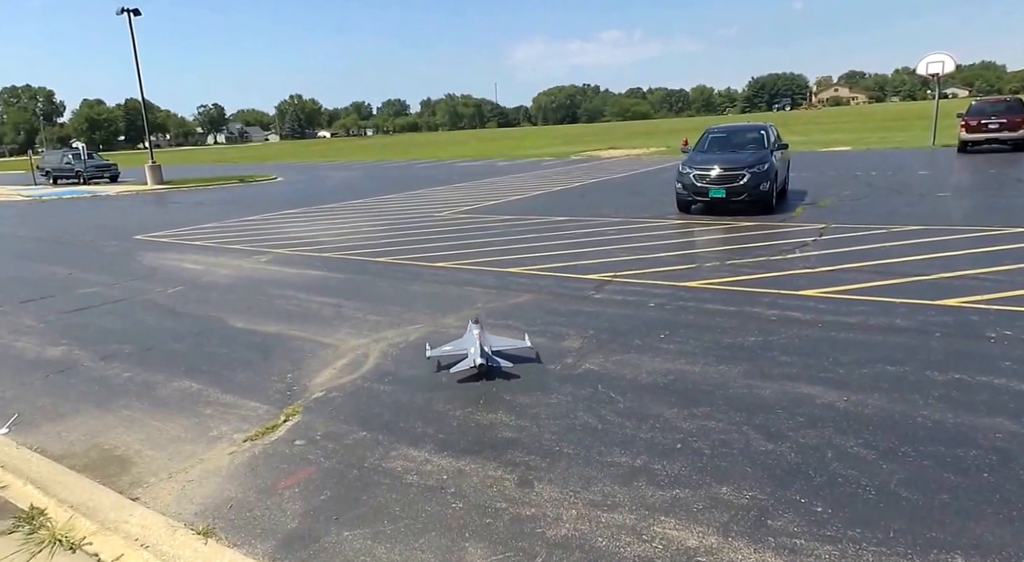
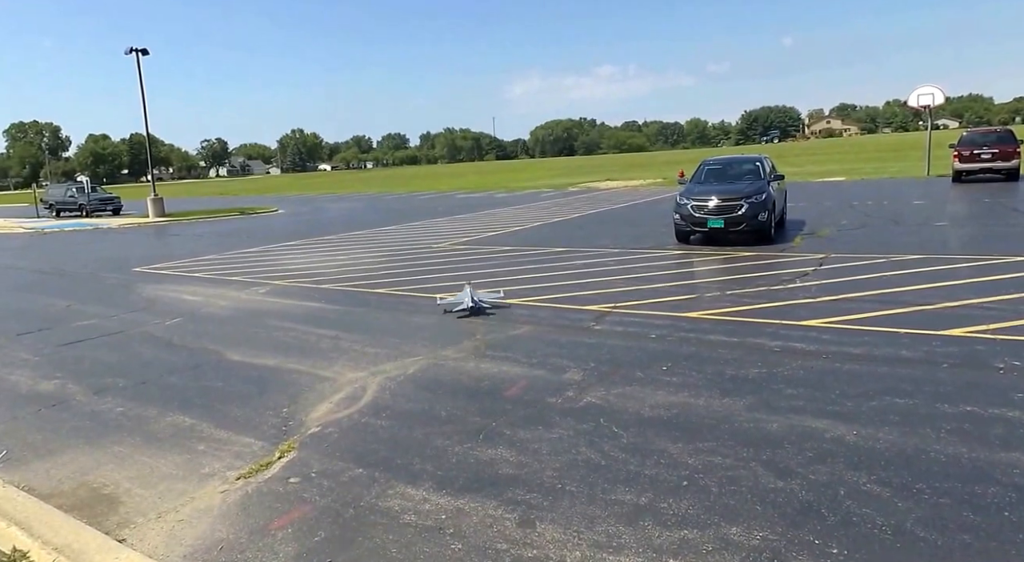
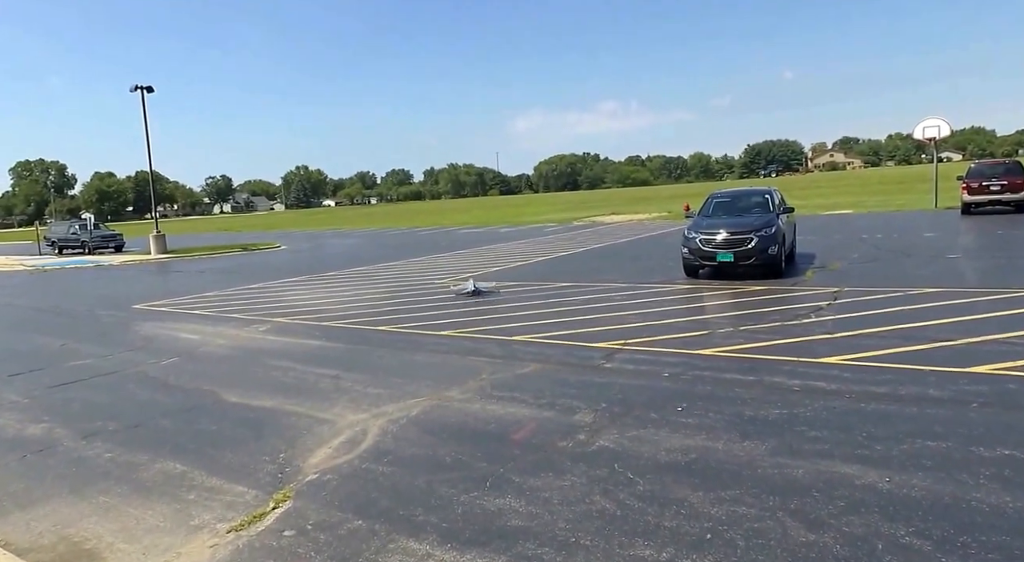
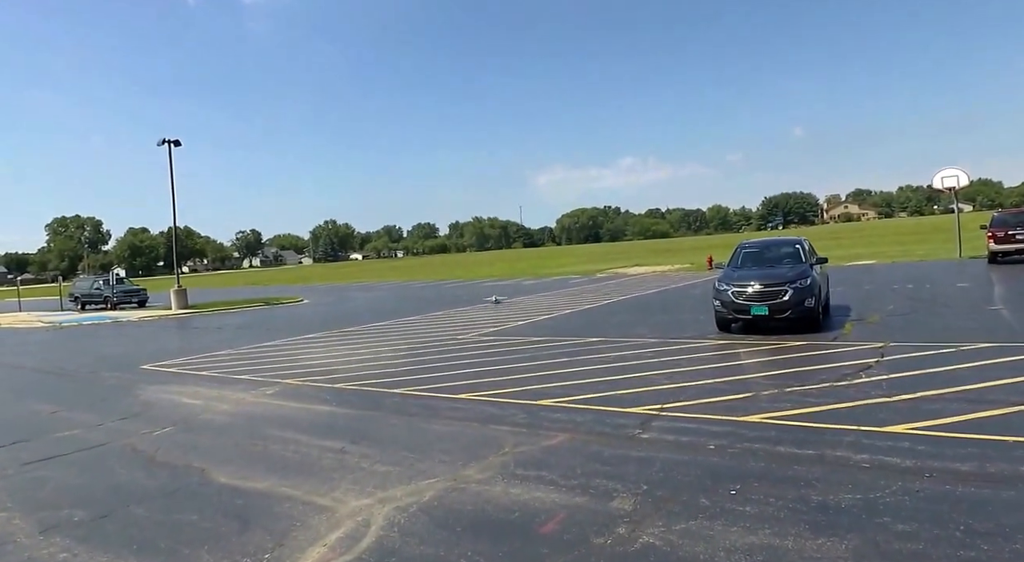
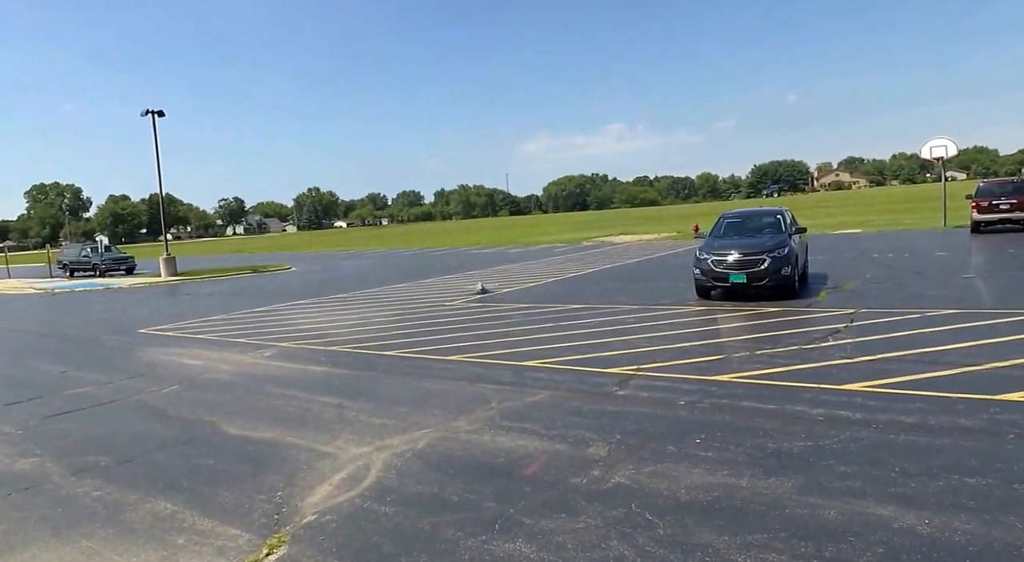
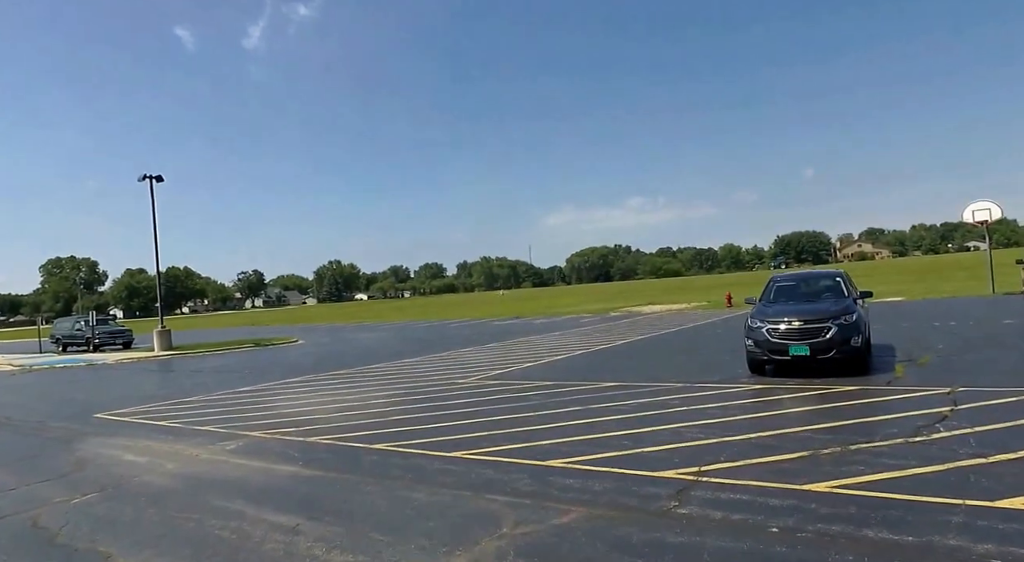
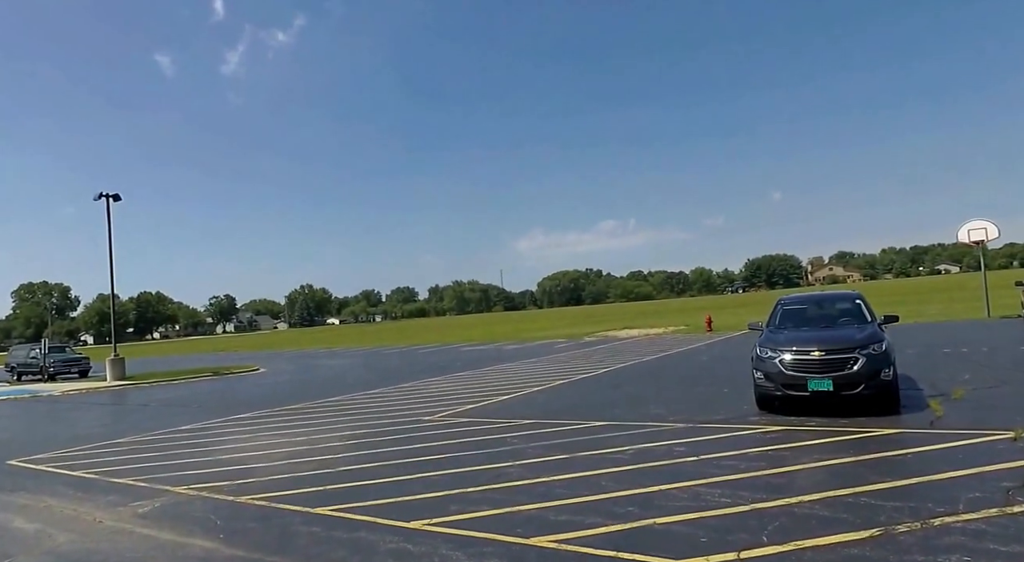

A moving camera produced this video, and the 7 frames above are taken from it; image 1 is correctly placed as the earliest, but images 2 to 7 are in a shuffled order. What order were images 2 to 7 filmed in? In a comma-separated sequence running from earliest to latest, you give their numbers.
2, 3, 5, 4, 6, 7
